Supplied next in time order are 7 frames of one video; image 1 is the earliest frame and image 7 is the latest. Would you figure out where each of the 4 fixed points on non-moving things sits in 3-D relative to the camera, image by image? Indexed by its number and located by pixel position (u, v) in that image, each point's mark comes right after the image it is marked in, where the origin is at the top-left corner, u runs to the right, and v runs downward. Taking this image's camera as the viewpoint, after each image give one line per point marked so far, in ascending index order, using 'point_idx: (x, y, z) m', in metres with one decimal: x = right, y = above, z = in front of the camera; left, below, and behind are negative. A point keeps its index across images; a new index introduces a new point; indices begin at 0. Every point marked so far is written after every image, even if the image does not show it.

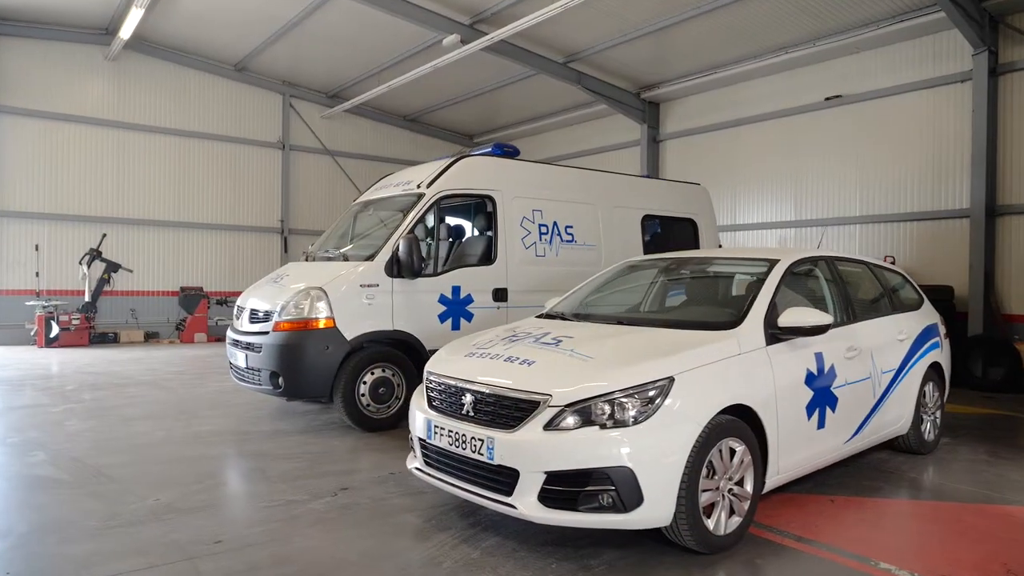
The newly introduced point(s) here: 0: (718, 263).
0: (+1.3, +0.2, +4.0) m
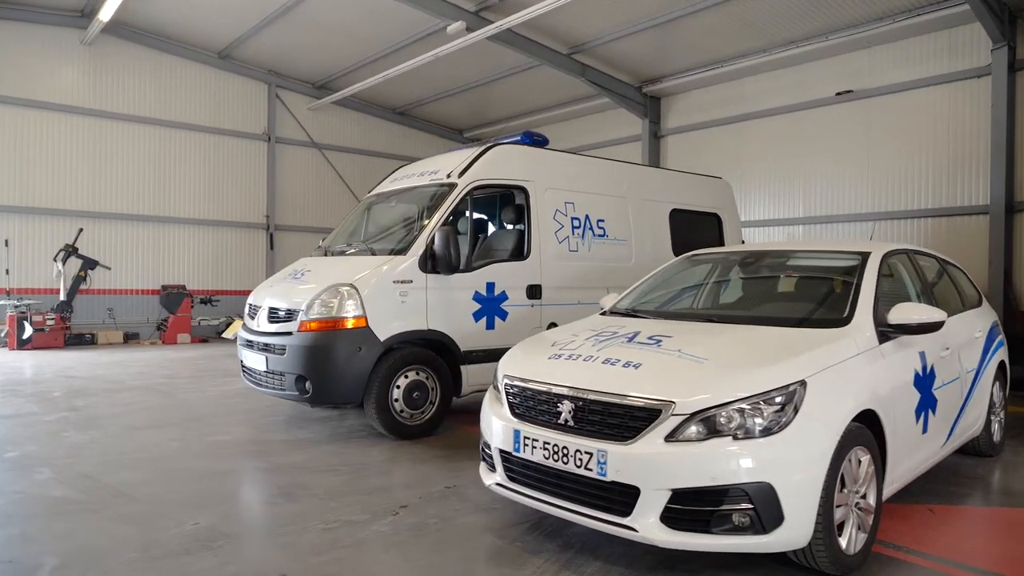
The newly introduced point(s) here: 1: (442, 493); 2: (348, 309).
0: (+1.6, +0.2, +3.7) m
1: (-0.4, -1.1, +3.5) m
2: (-1.1, -0.1, +4.5) m
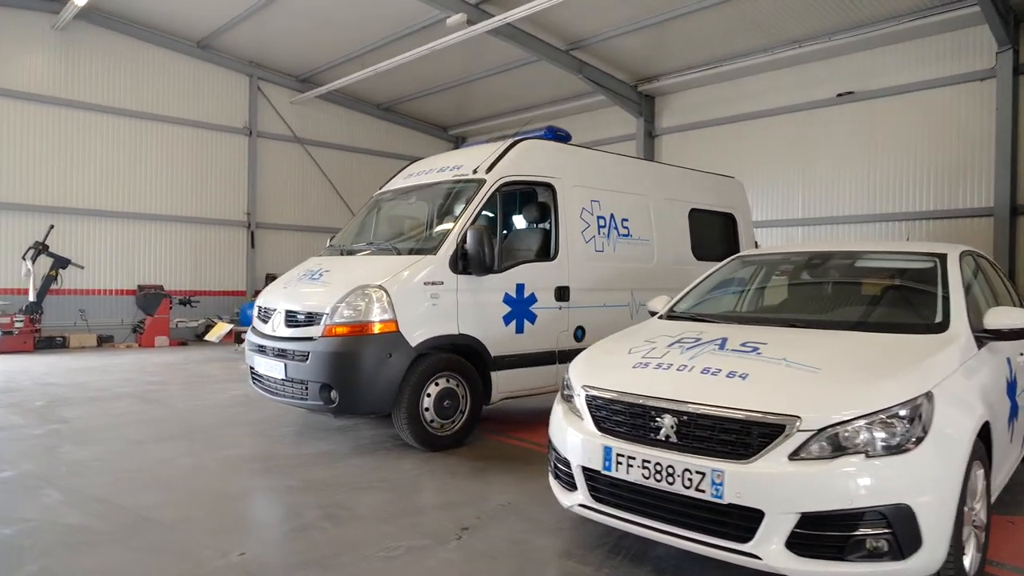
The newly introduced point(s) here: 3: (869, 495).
0: (+1.9, +0.2, +3.6) m
1: (-0.1, -1.1, +3.3) m
2: (-0.9, -0.2, +4.2) m
3: (+1.1, -0.7, +2.1) m
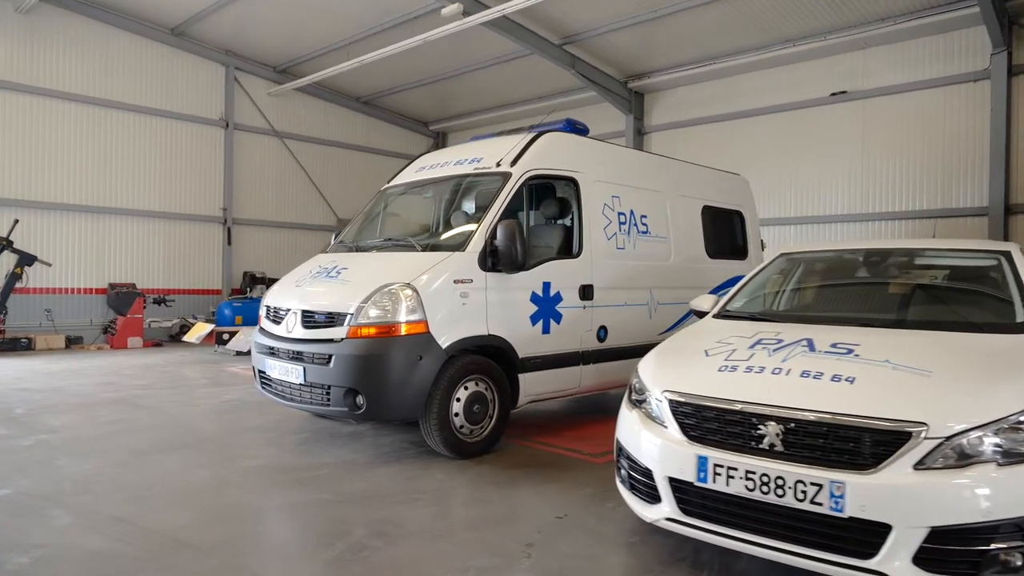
0: (+2.2, +0.2, +3.5) m
1: (+0.2, -1.1, +3.1) m
2: (-0.7, -0.2, +4.0) m
3: (+1.5, -0.7, +2.0) m
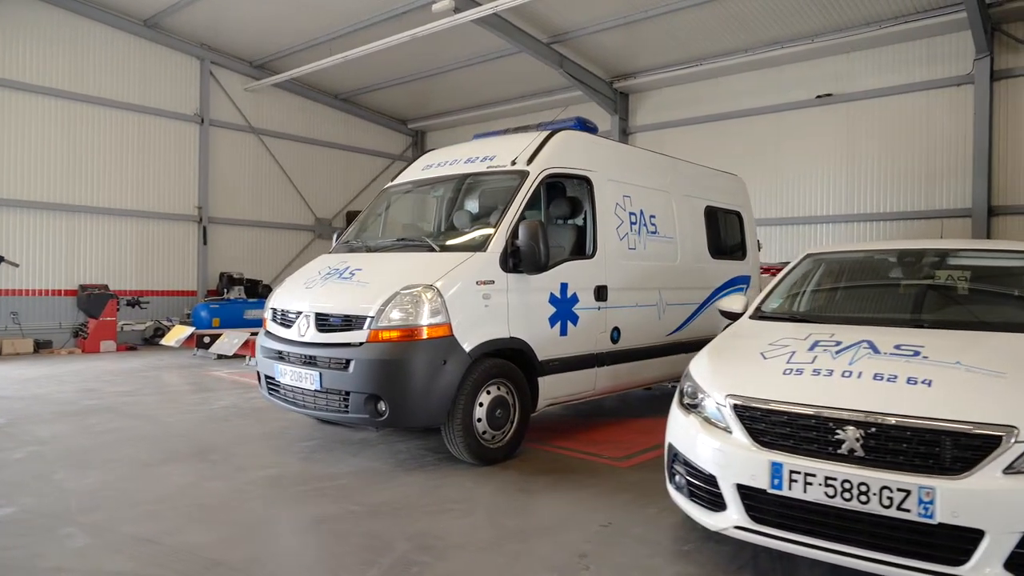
0: (+2.4, +0.2, +3.5) m
1: (+0.4, -1.1, +3.0) m
2: (-0.5, -0.2, +3.8) m
3: (+1.7, -0.7, +2.0) m
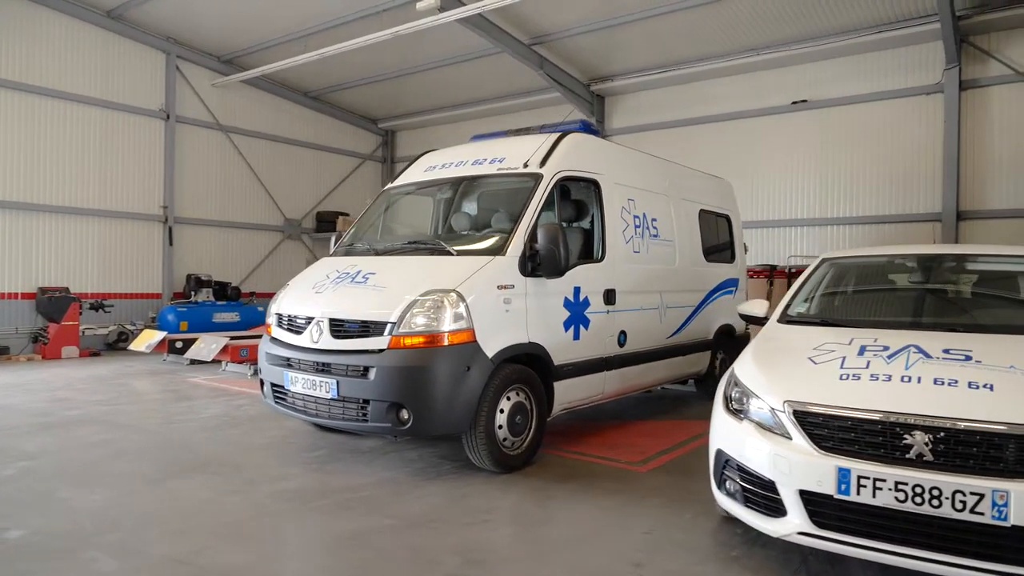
0: (+2.5, +0.2, +3.6) m
1: (+0.6, -1.1, +3.0) m
2: (-0.4, -0.2, +3.7) m
3: (+2.0, -0.7, +2.0) m
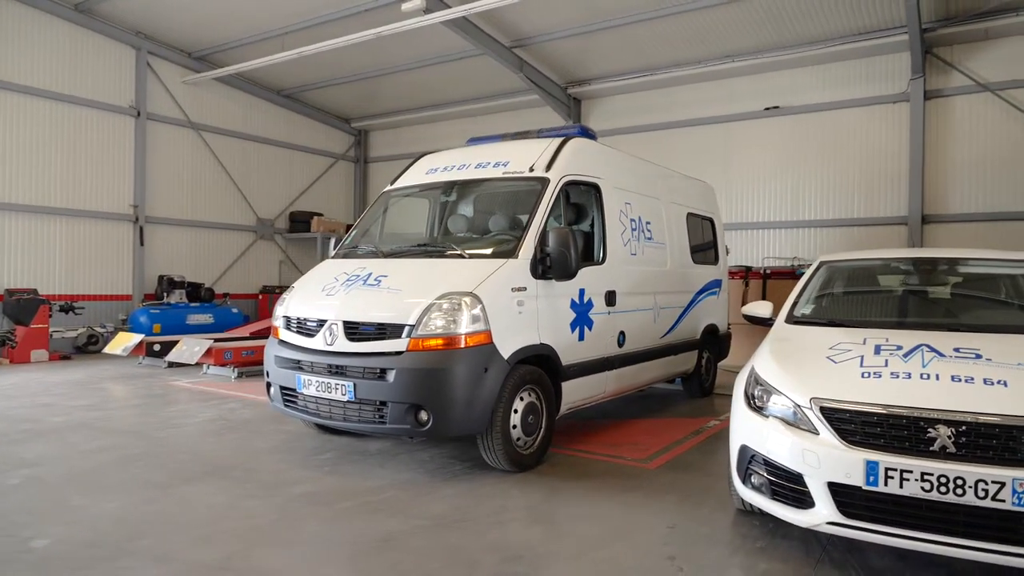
0: (+2.6, +0.1, +3.8) m
1: (+0.8, -1.1, +3.1) m
2: (-0.3, -0.2, +3.8) m
3: (+2.2, -0.7, +2.2) m
